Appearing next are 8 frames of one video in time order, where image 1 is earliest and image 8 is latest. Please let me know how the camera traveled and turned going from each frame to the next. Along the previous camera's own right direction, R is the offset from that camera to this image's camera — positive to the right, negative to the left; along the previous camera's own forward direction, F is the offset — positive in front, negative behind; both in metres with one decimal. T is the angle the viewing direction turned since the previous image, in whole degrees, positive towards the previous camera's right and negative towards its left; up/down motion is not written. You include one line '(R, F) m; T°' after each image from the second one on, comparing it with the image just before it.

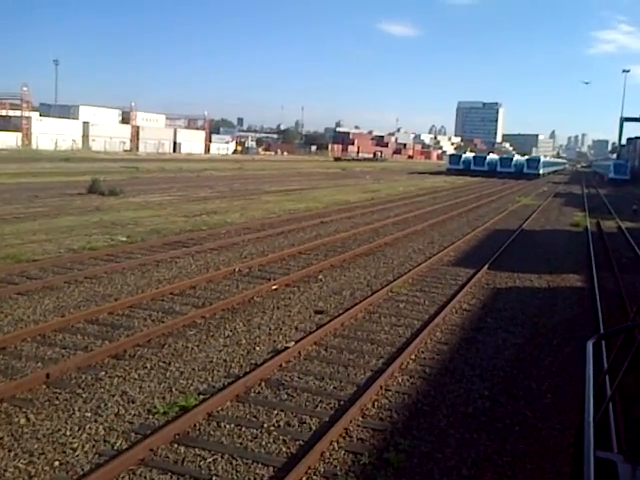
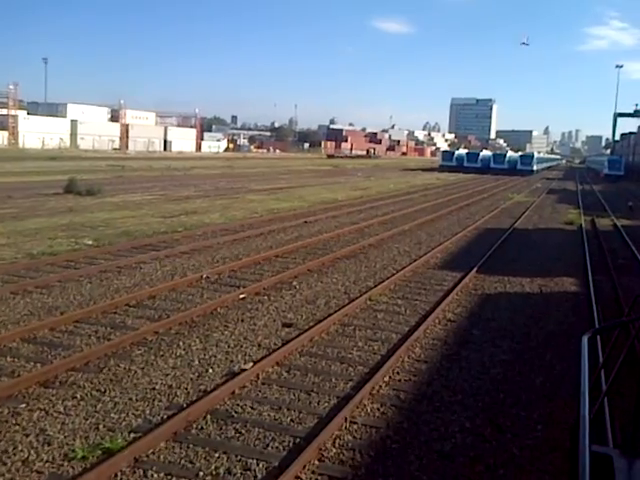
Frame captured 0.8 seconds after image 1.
(+0.3, +1.0) m; 0°
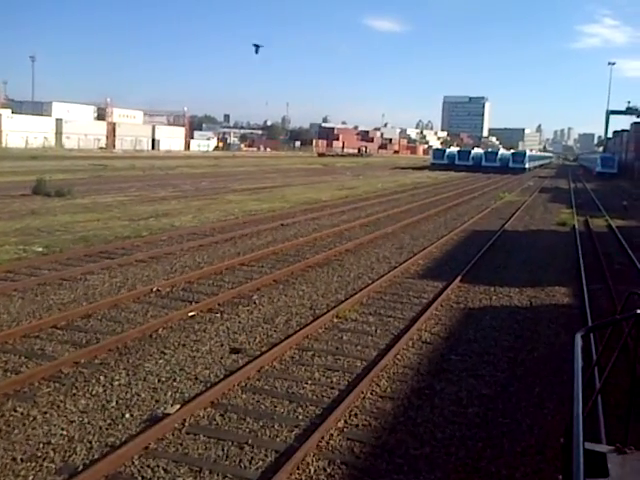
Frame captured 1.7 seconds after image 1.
(+0.4, +1.3) m; 0°
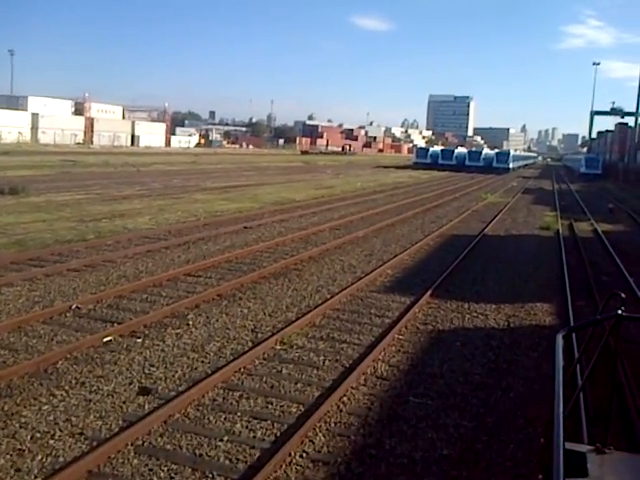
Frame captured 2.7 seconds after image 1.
(+0.4, +1.5) m; +1°
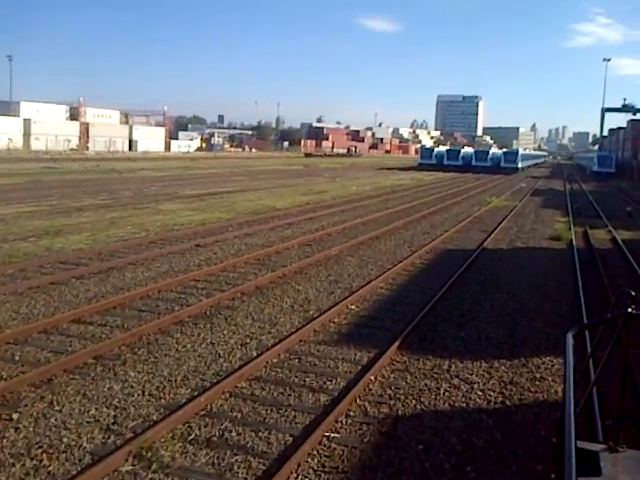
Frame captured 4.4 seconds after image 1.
(+0.9, +3.1) m; -1°
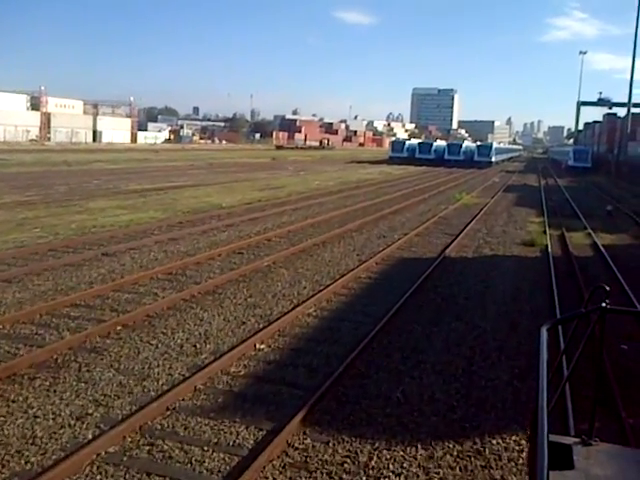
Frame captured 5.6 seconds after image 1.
(+0.8, +2.5) m; +2°
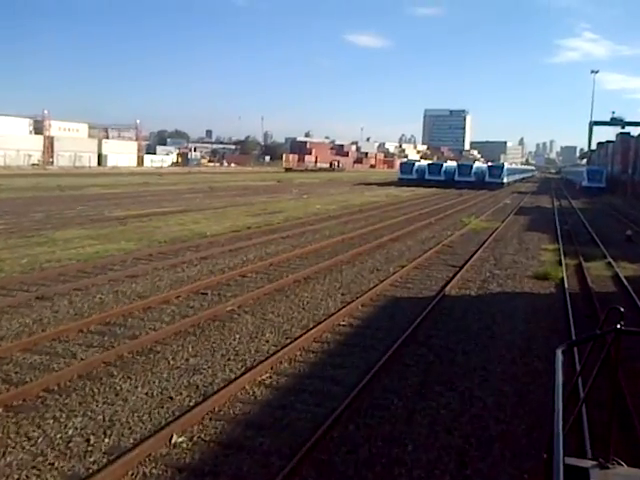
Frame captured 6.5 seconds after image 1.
(+0.6, +2.1) m; -1°
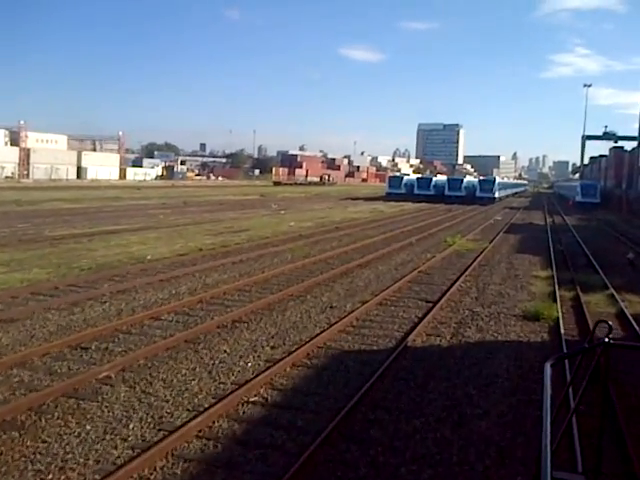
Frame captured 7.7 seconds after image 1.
(+0.9, +3.1) m; 0°
